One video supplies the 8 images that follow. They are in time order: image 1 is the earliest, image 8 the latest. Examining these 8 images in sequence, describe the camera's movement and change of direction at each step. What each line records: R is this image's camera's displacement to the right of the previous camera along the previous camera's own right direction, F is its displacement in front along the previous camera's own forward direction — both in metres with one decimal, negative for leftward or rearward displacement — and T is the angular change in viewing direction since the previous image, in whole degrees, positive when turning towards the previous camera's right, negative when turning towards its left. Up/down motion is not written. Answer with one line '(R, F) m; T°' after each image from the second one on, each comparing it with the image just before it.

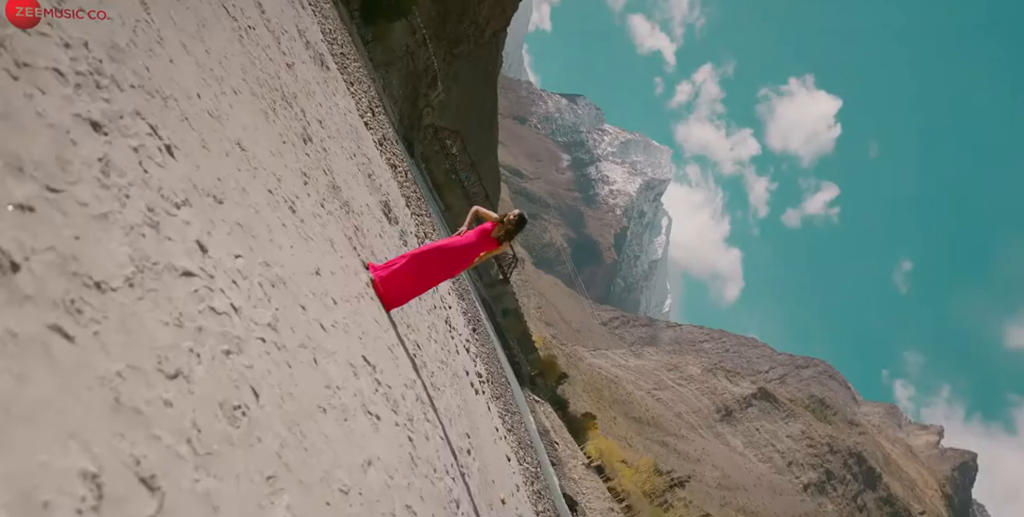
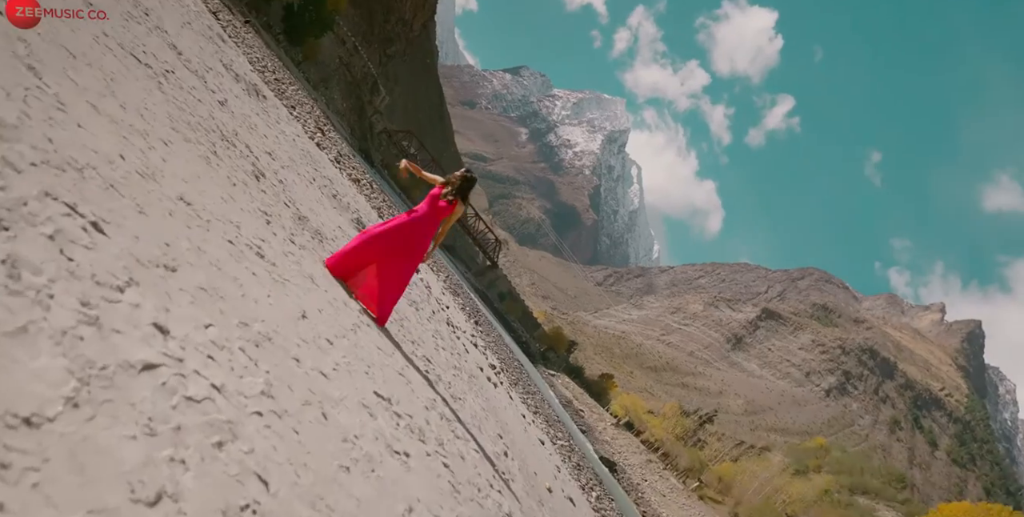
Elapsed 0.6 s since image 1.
(0.0, +0.2) m; +1°
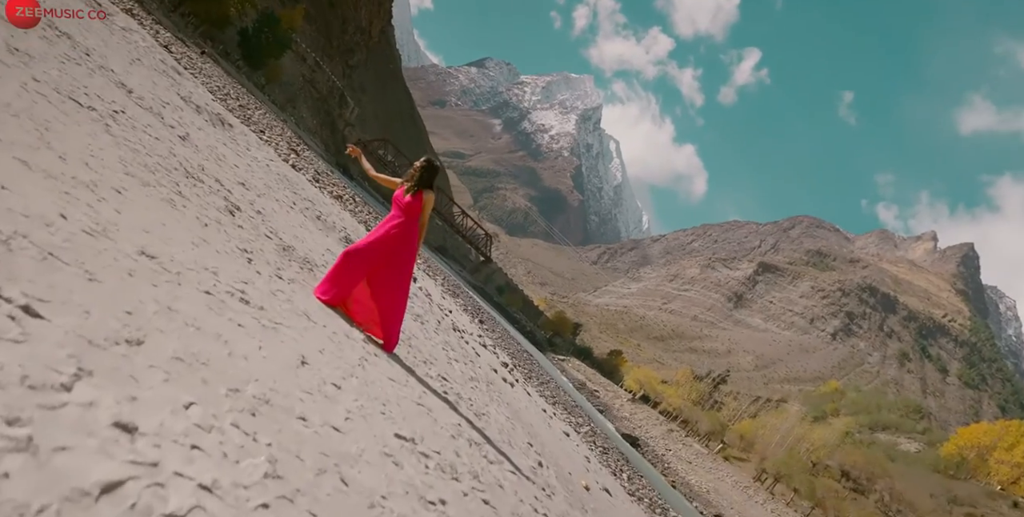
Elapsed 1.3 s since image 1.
(-0.1, +0.3) m; +1°
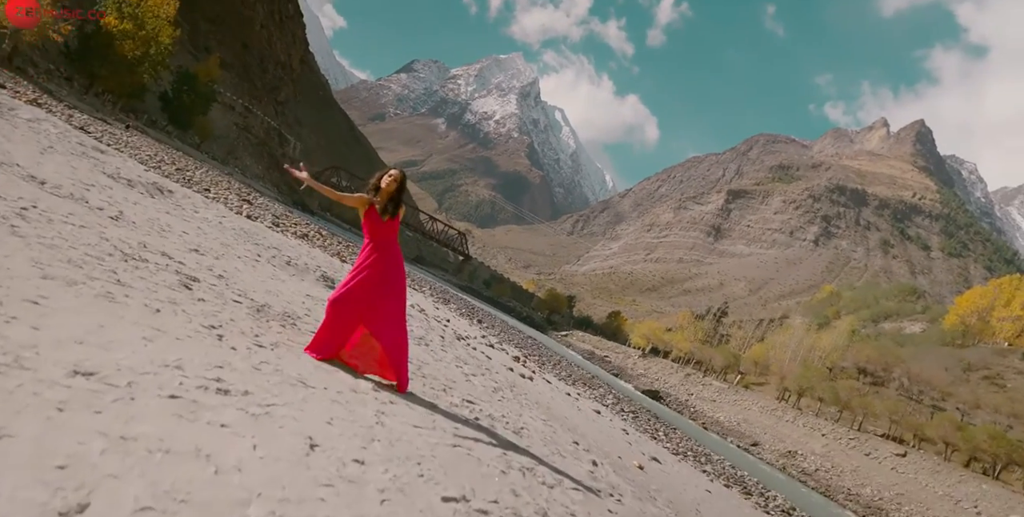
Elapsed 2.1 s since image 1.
(-0.1, +0.4) m; +2°
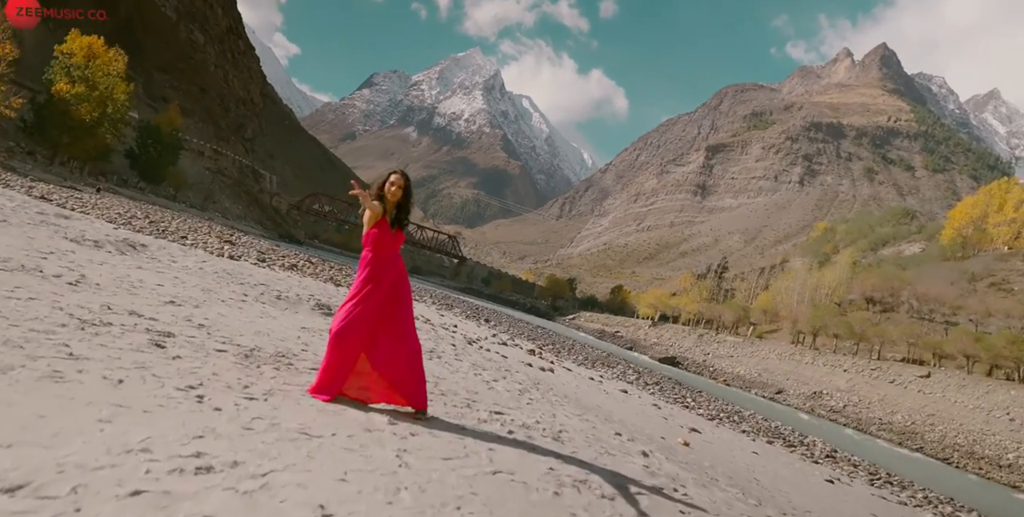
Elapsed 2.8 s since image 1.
(-0.1, +0.3) m; 0°
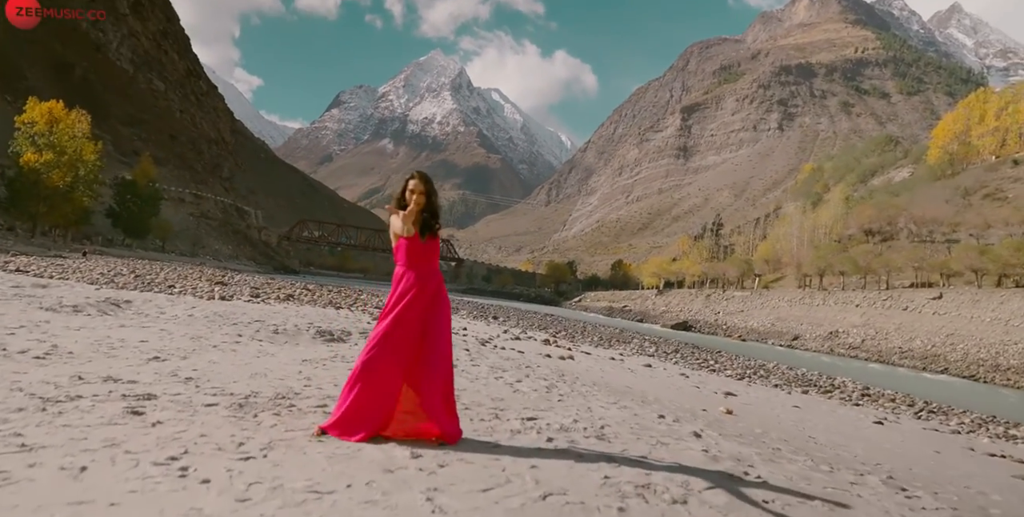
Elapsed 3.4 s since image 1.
(0.0, +0.3) m; 0°
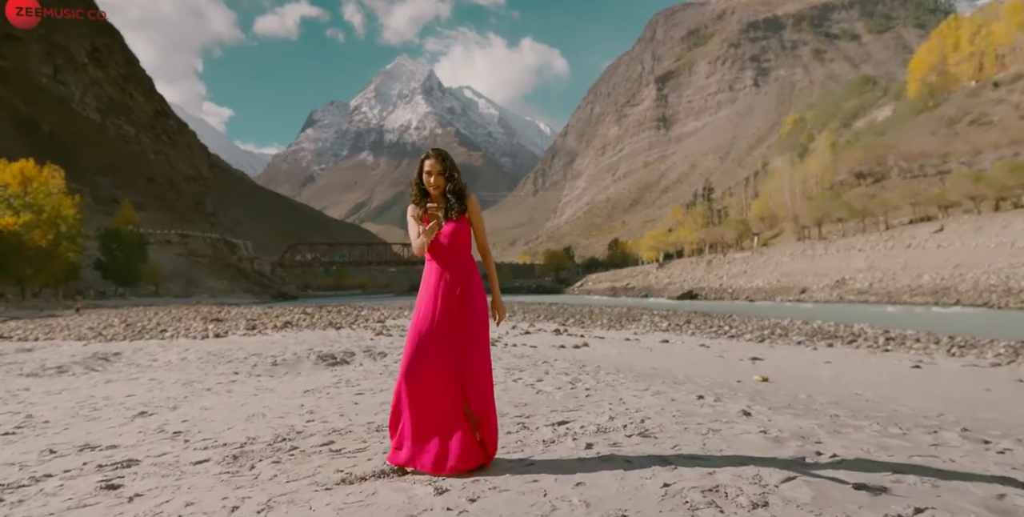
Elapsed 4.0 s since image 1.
(0.0, +0.3) m; 0°
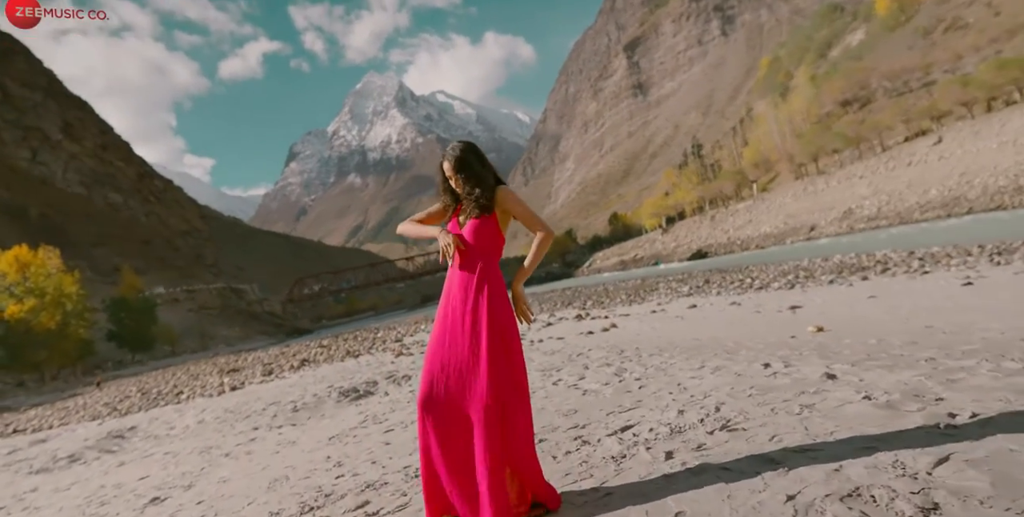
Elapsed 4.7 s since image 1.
(-0.1, +0.4) m; 0°
